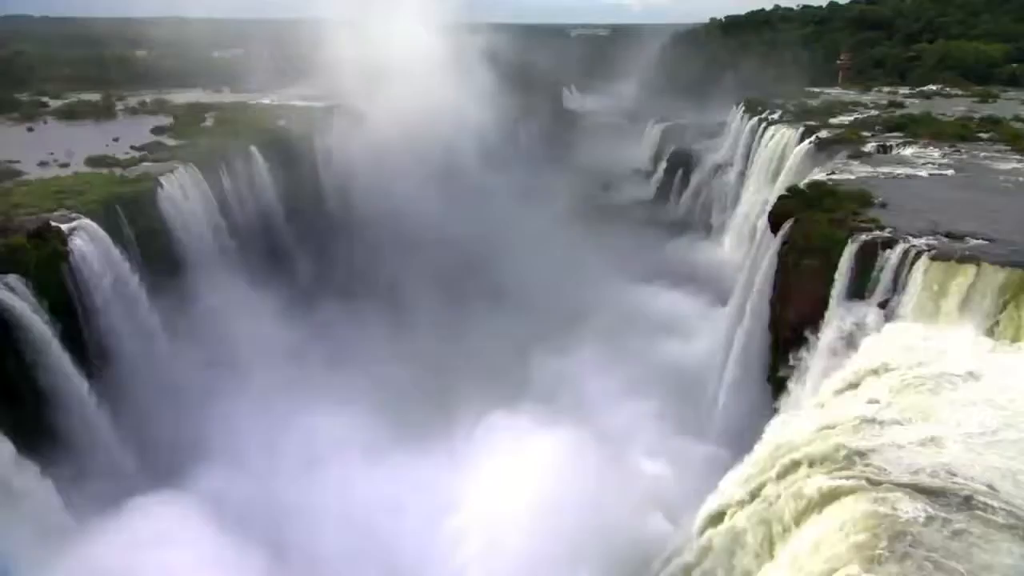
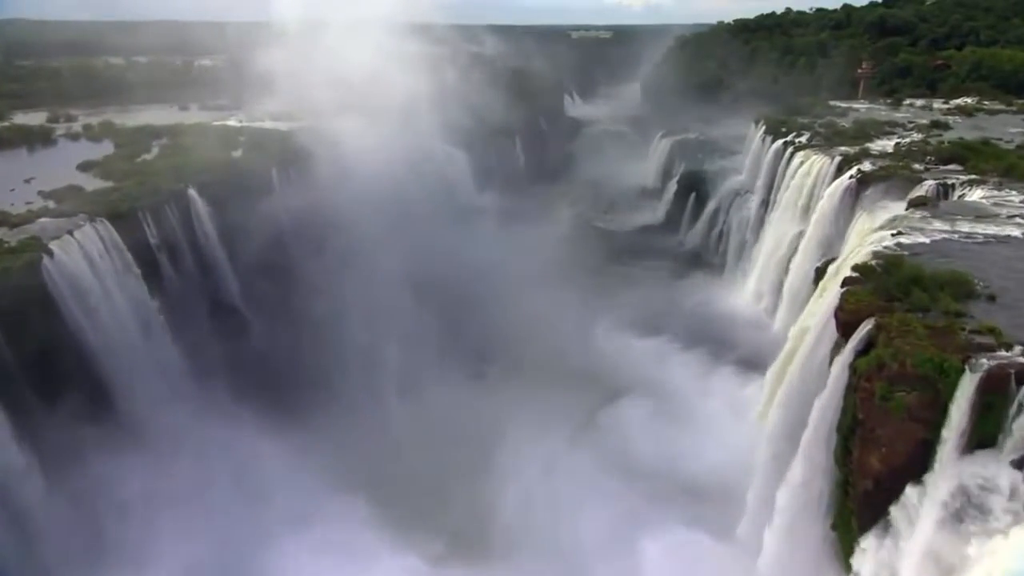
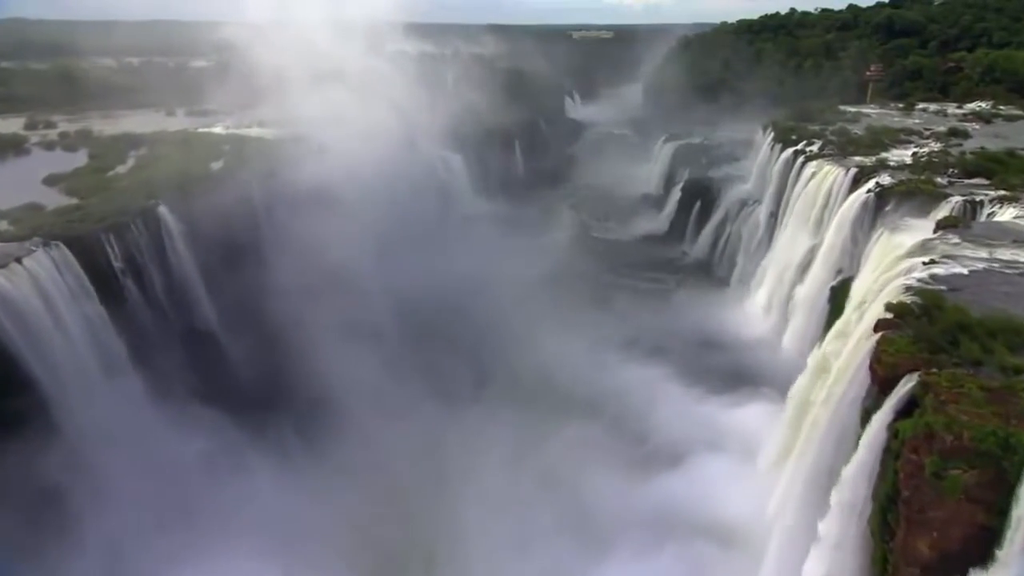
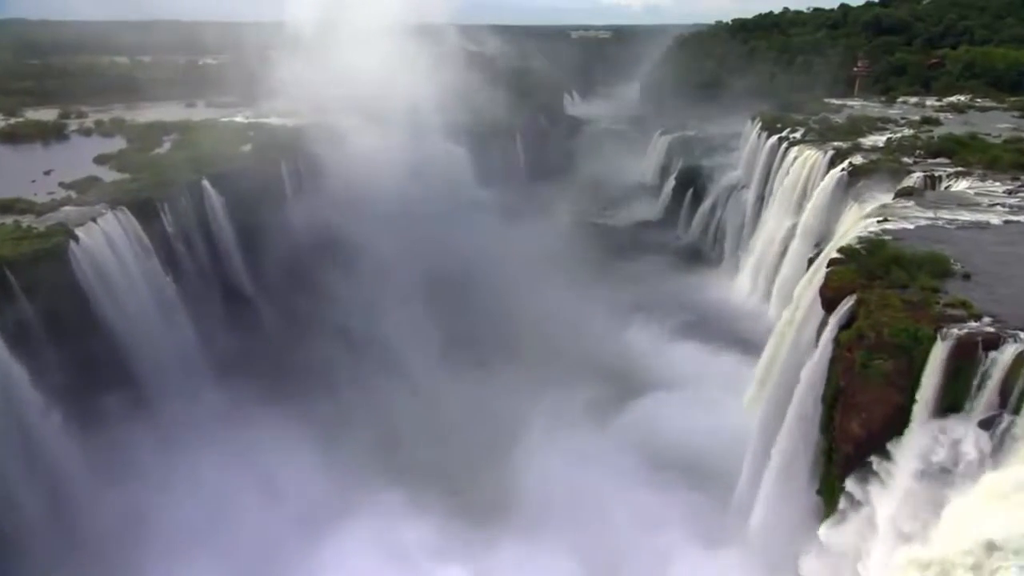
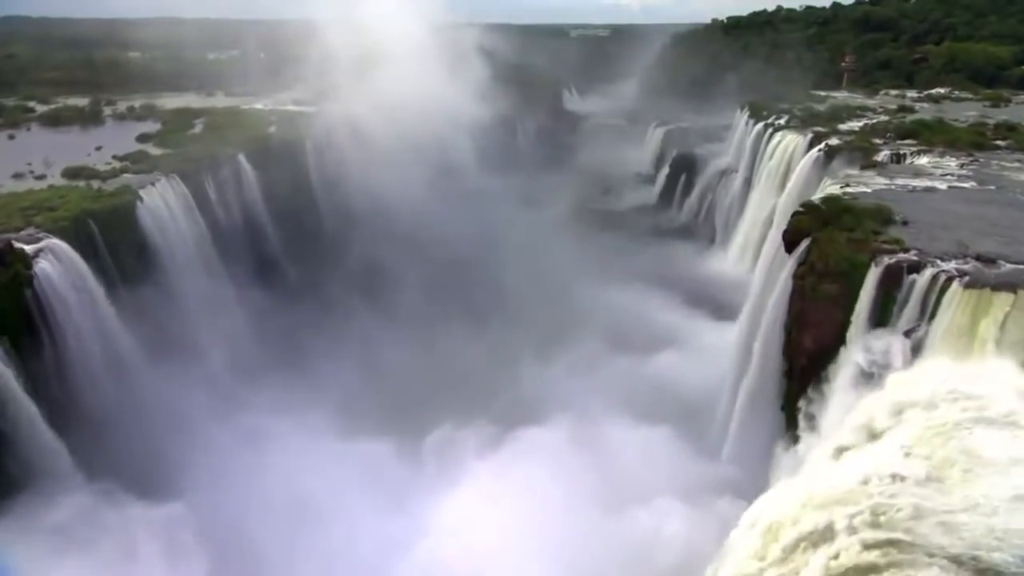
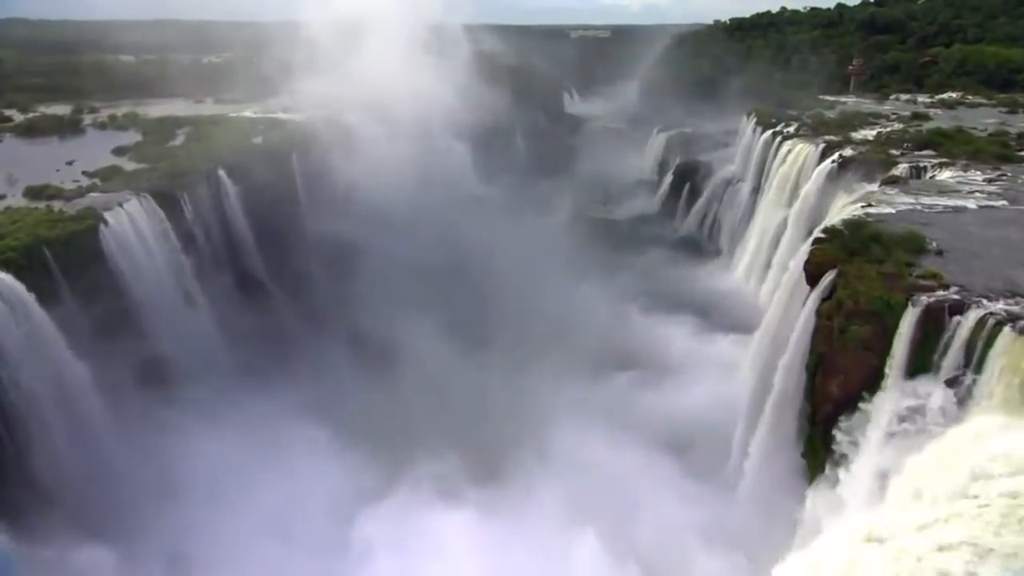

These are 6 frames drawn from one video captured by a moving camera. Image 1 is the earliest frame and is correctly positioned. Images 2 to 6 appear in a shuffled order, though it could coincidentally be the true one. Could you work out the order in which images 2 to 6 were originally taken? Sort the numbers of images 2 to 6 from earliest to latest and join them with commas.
5, 6, 4, 2, 3
